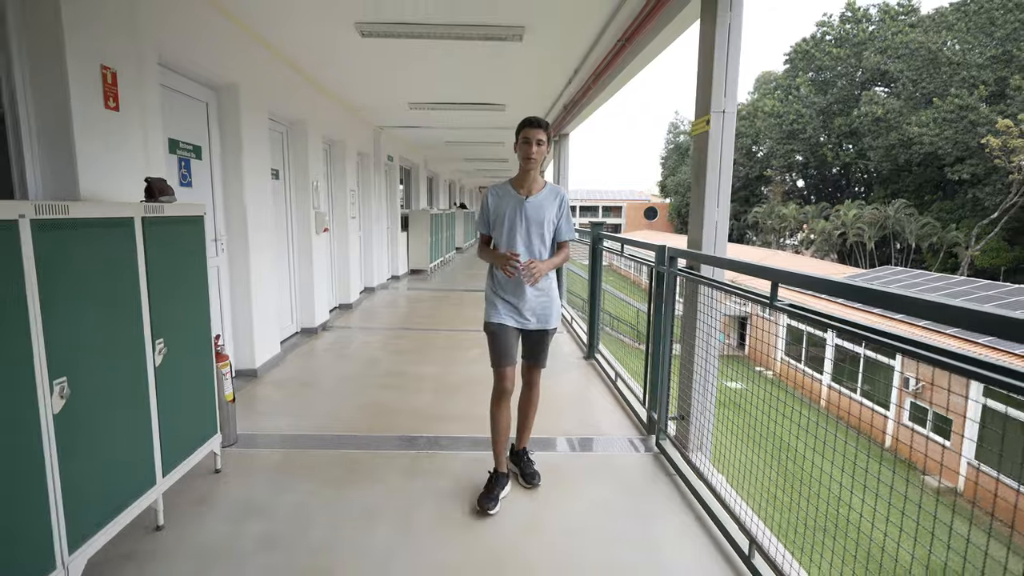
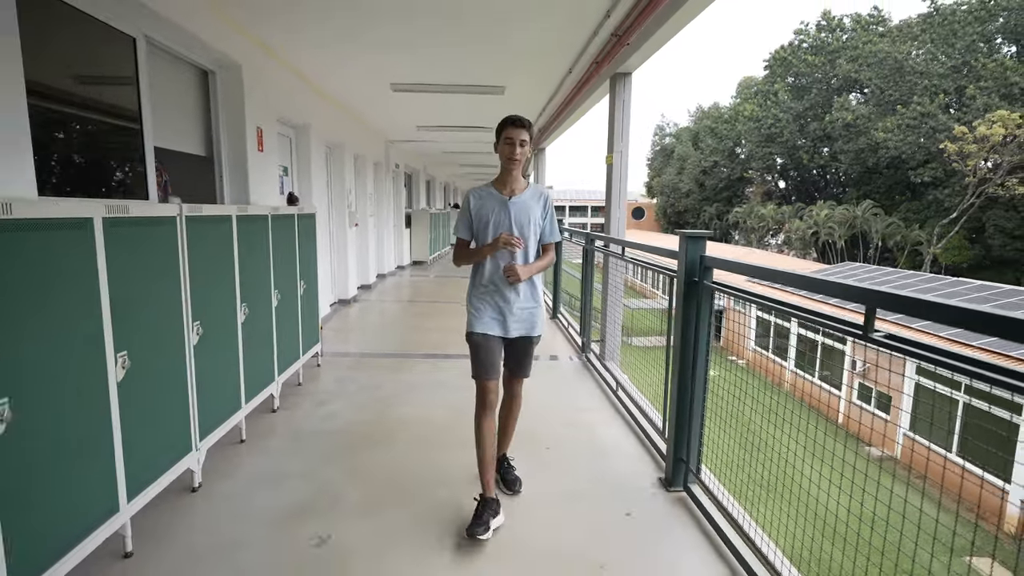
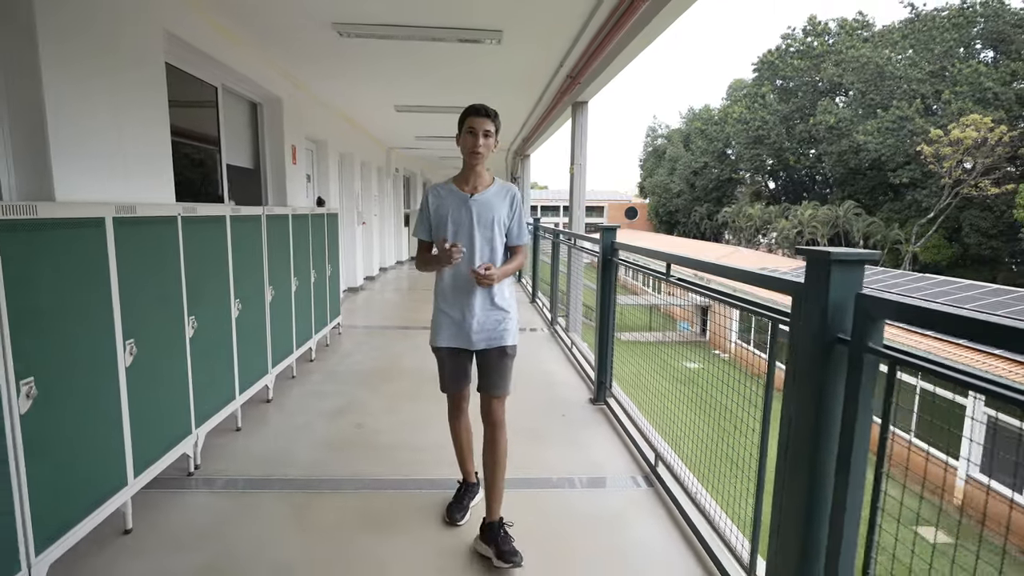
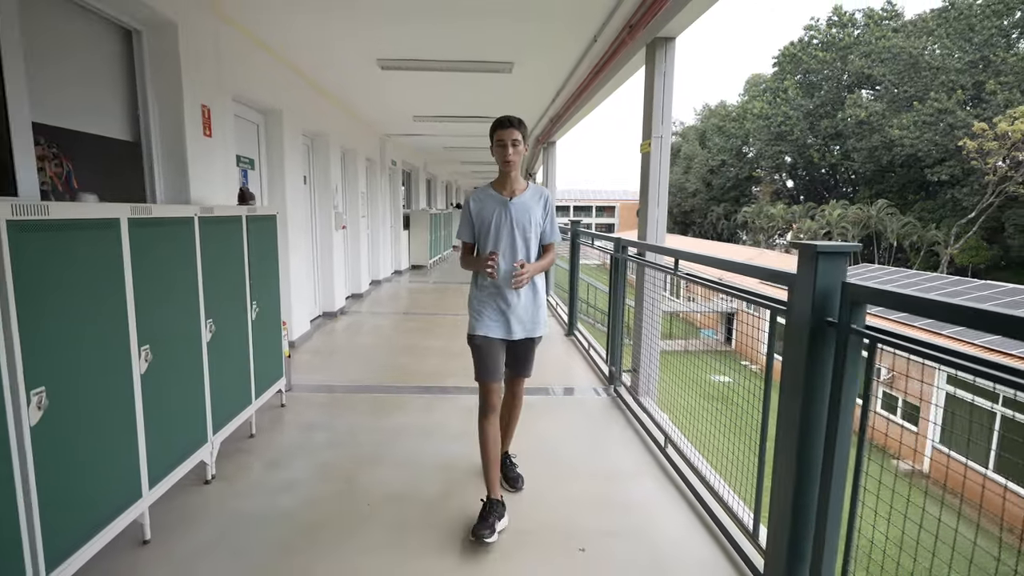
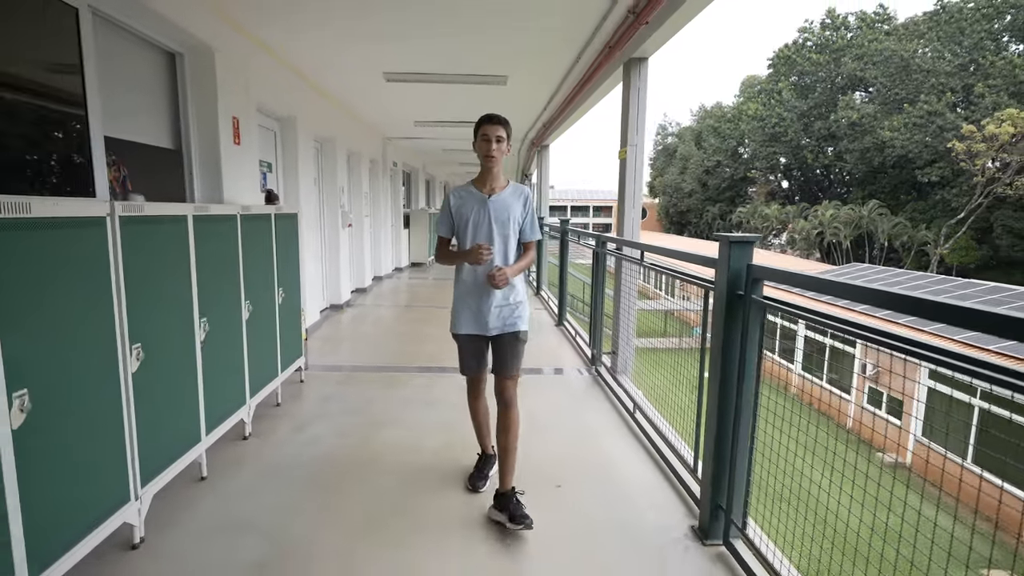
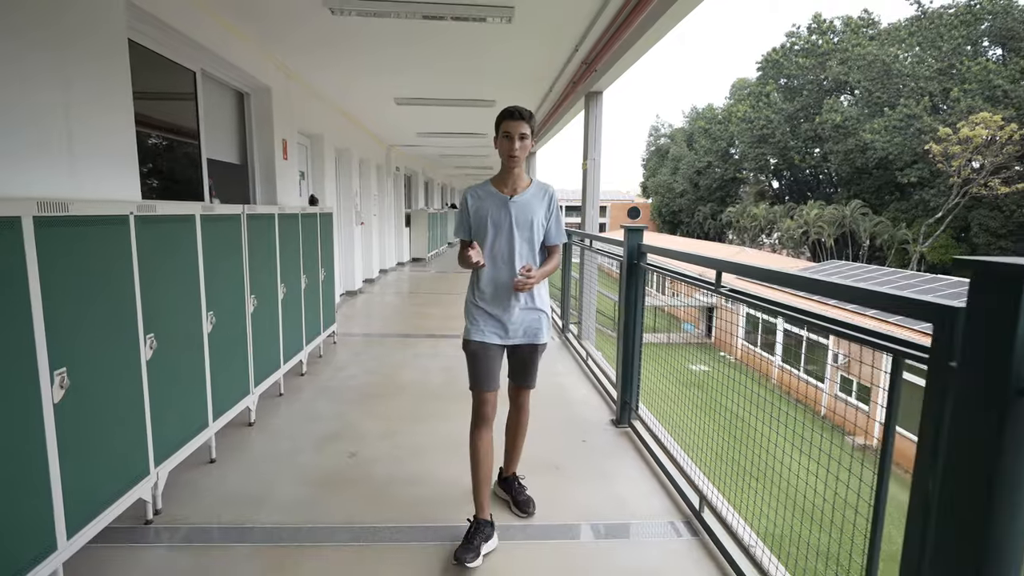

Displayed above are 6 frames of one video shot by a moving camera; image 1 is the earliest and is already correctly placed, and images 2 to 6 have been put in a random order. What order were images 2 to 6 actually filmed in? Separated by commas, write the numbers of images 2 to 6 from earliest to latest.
4, 5, 2, 6, 3
